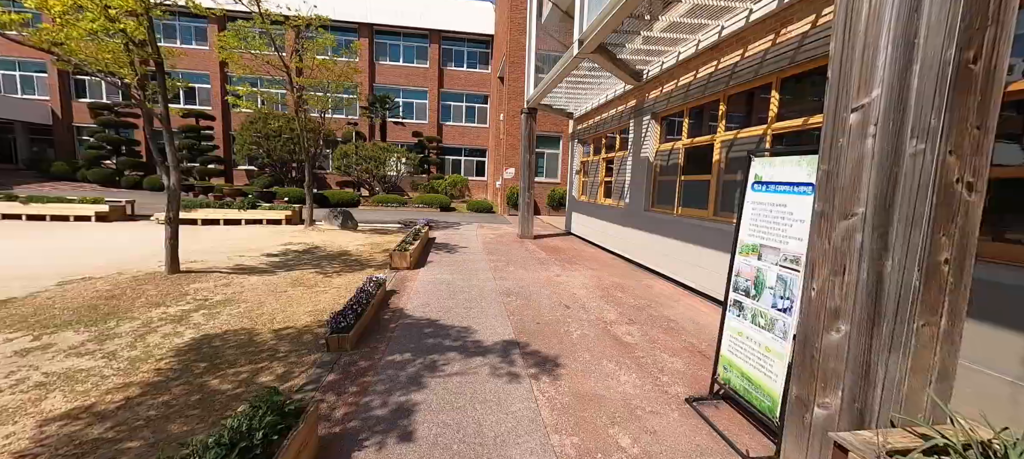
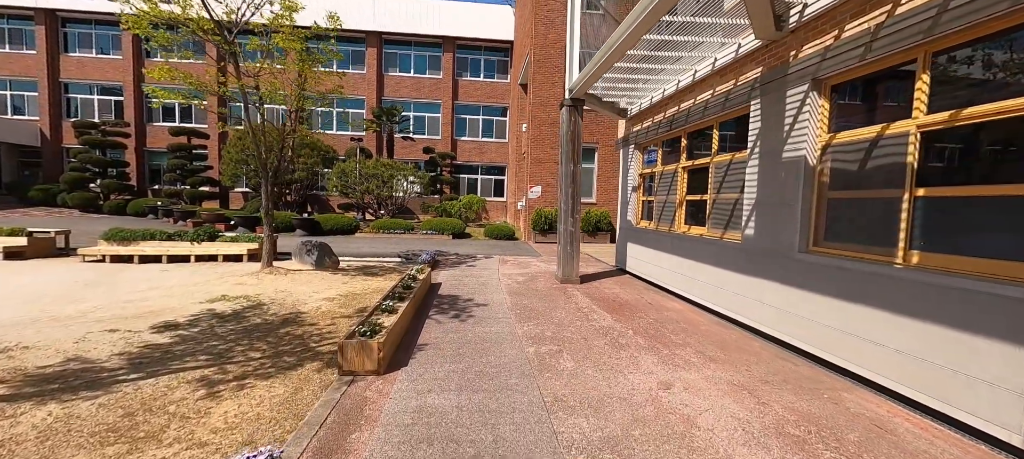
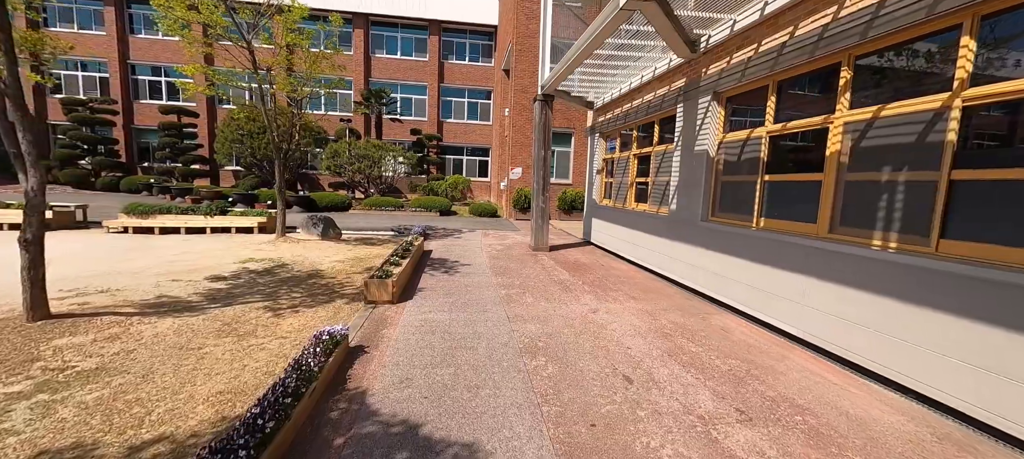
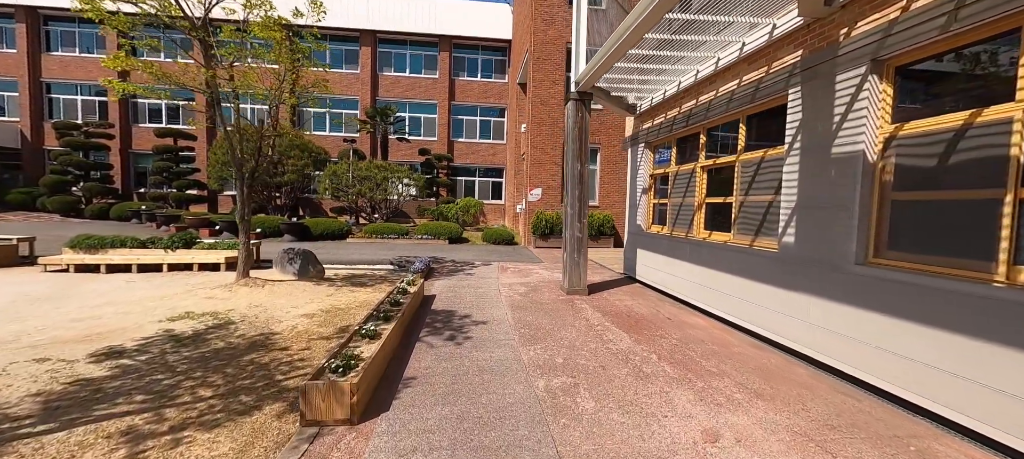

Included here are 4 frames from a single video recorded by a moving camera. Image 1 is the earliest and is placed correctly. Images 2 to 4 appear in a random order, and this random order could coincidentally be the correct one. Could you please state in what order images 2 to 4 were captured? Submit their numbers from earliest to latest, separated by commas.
3, 2, 4
